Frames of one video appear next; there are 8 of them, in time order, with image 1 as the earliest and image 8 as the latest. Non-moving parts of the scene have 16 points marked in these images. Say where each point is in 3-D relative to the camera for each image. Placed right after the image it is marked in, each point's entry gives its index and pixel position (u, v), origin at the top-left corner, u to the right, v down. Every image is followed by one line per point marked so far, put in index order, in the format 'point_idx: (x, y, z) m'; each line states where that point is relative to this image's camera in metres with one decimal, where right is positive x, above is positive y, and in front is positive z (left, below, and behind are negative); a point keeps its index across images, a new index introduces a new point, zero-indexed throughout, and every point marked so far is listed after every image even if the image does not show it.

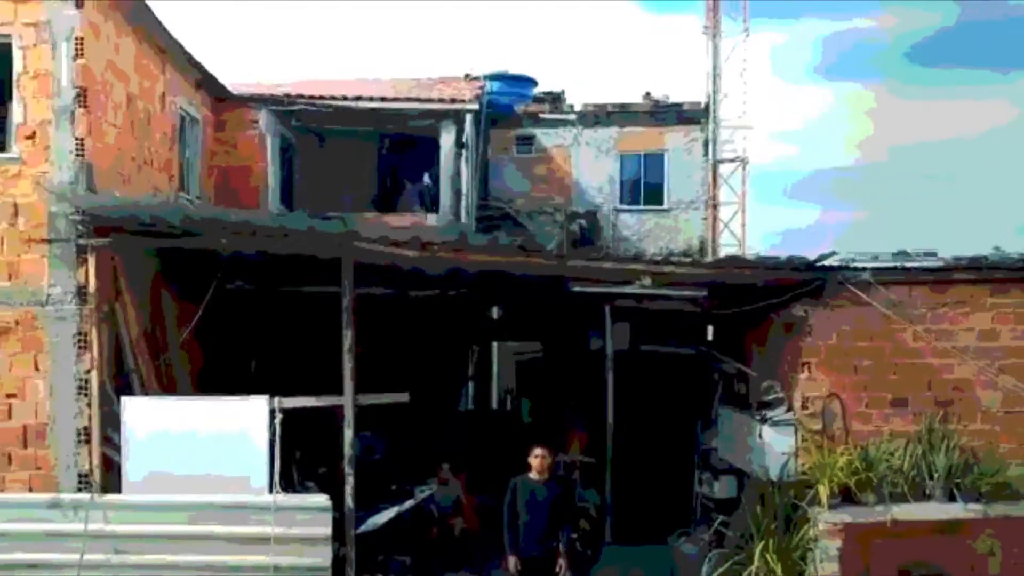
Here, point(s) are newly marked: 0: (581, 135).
0: (+1.2, +2.7, +16.7) m
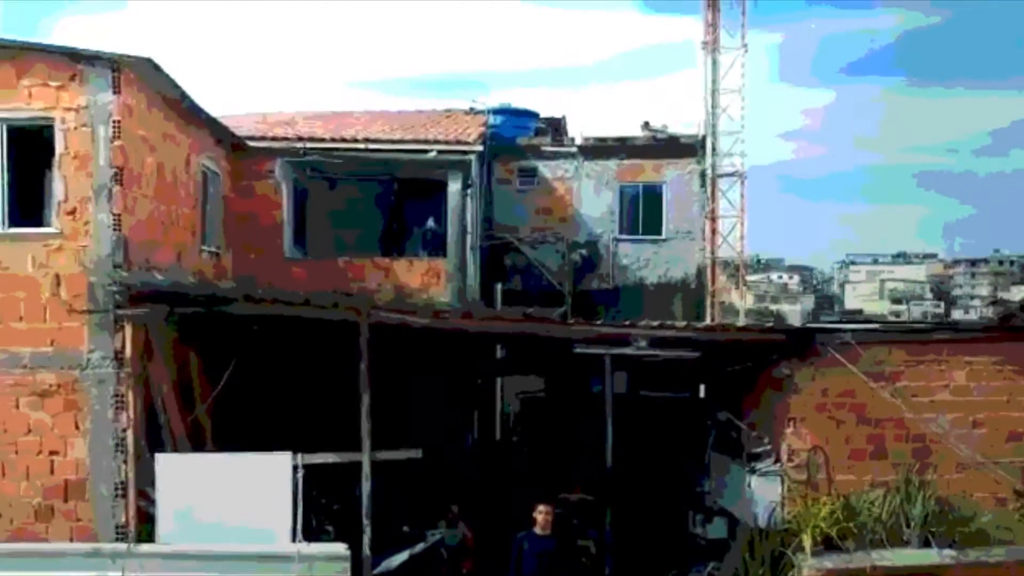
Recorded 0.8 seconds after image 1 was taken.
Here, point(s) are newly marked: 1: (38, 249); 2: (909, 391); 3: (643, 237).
0: (+1.2, +2.2, +17.2) m
1: (-3.6, +0.3, +7.2) m
2: (+3.3, -0.8, +7.9) m
3: (+2.4, +0.9, +17.2) m
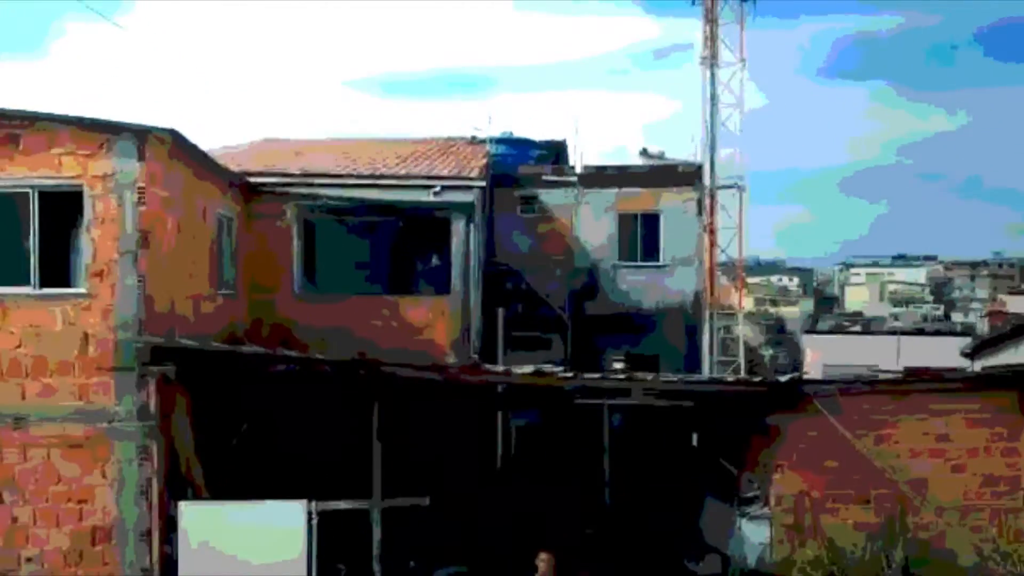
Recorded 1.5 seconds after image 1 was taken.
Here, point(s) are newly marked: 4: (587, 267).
0: (+1.3, +1.7, +17.6) m
1: (-3.5, -0.2, +7.7) m
2: (+3.3, -1.3, +8.3) m
3: (+2.4, +0.5, +17.6) m
4: (+1.4, +0.4, +17.6) m
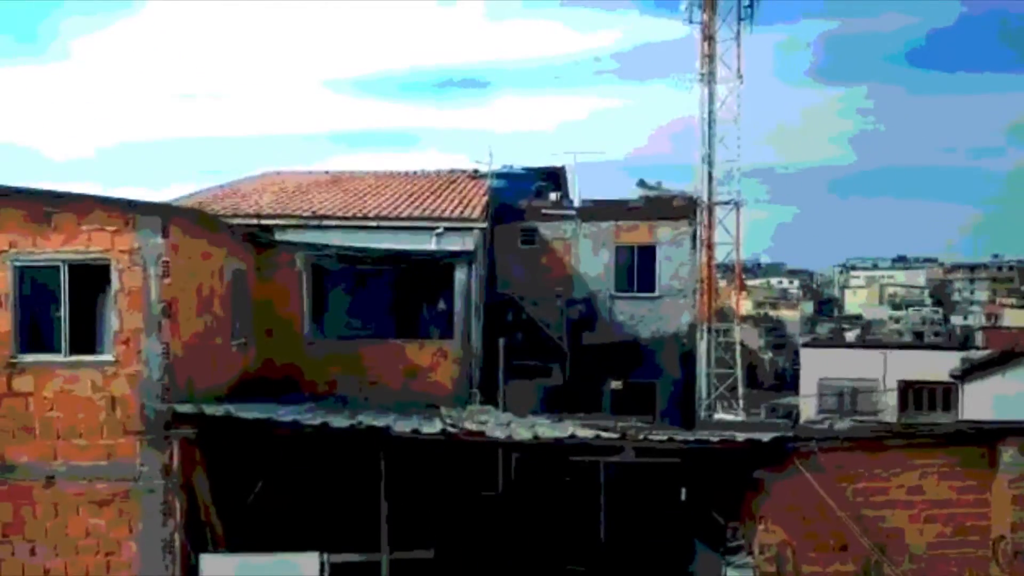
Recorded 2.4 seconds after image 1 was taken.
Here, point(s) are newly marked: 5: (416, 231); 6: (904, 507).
0: (+1.3, +1.1, +18.2) m
1: (-3.6, -0.7, +8.2) m
2: (+3.3, -1.9, +8.8) m
3: (+2.4, -0.1, +18.2) m
4: (+1.4, -0.2, +18.2) m
5: (-1.4, +0.9, +14.6) m
6: (+3.6, -2.0, +8.8) m
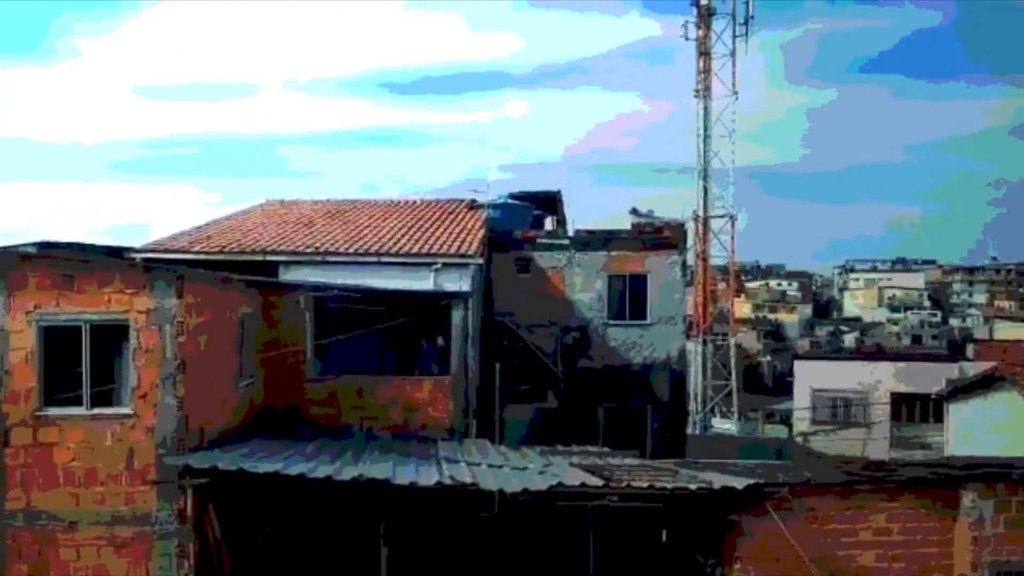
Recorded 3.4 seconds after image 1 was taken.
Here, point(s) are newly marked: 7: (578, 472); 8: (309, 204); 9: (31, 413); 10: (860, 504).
0: (+1.2, +0.6, +18.8) m
1: (-3.6, -1.3, +8.8) m
2: (+3.2, -2.4, +9.4) m
3: (+2.3, -0.6, +18.8) m
4: (+1.3, -0.7, +18.8) m
5: (-1.5, +0.3, +15.2) m
6: (+3.5, -2.6, +9.4) m
7: (+0.7, -1.9, +9.8) m
8: (-4.1, +1.7, +19.6) m
9: (-4.4, -1.1, +8.8) m
10: (+3.4, -2.1, +9.4) m
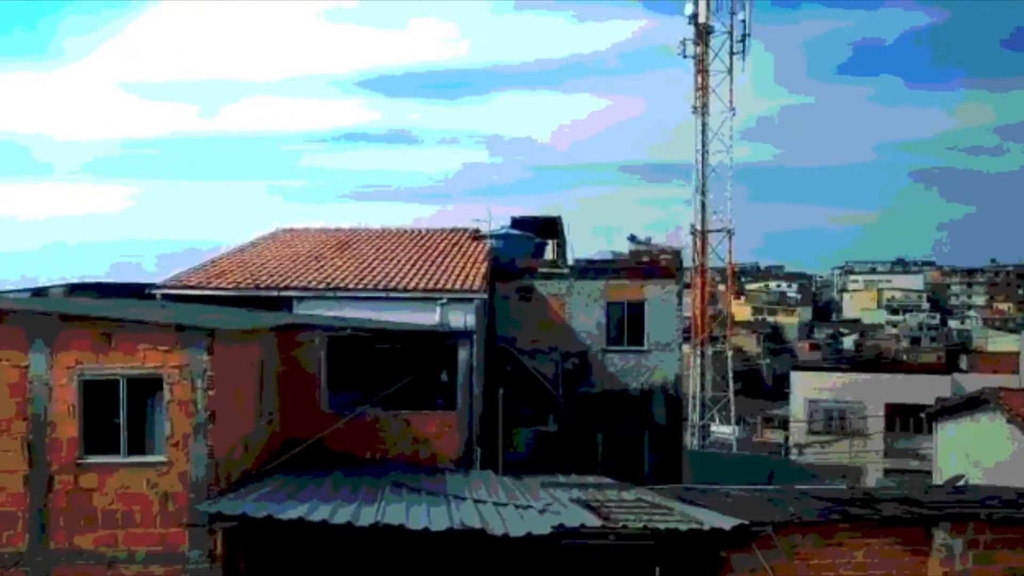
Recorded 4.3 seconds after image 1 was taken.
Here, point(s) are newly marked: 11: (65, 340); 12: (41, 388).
0: (+1.2, 0.0, +19.5) m
1: (-3.6, -1.8, +9.5) m
2: (+3.2, -3.0, +10.1) m
3: (+2.4, -1.2, +19.5) m
4: (+1.3, -1.3, +19.5) m
5: (-1.5, -0.2, +15.9) m
6: (+3.6, -3.1, +10.2) m
7: (+0.7, -2.4, +10.6) m
8: (-4.1, +1.1, +20.3) m
9: (-4.3, -1.7, +9.5) m
10: (+3.5, -2.7, +10.1) m
11: (-4.4, -0.5, +9.5) m
12: (-4.6, -1.0, +9.5) m
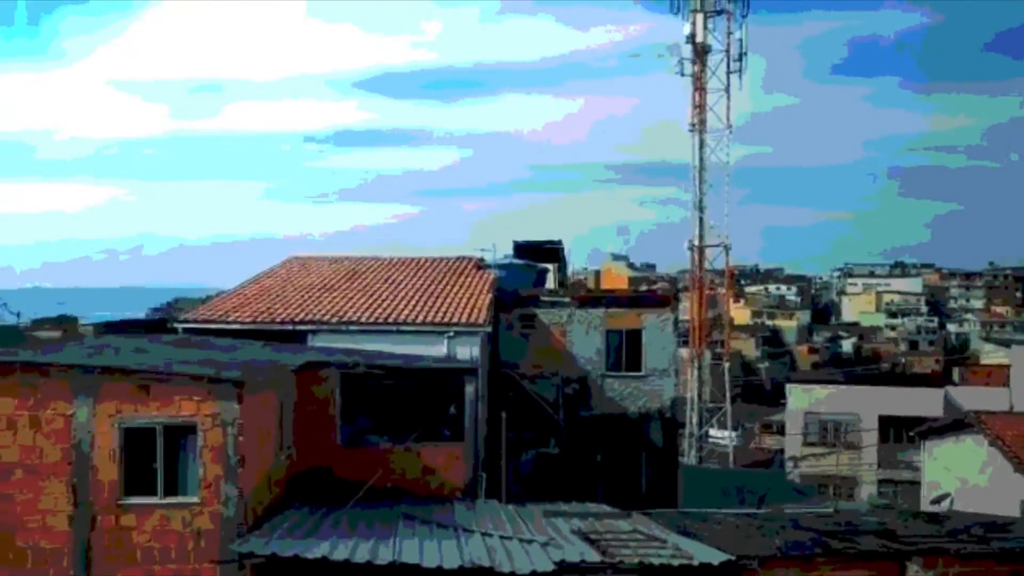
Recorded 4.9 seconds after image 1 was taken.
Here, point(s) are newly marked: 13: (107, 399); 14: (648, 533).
0: (+1.3, -0.6, +20.3) m
1: (-3.5, -2.4, +10.4) m
2: (+3.3, -3.6, +11.0) m
3: (+2.4, -1.8, +20.3) m
4: (+1.4, -1.8, +20.3) m
5: (-1.4, -0.8, +16.7) m
6: (+3.6, -3.7, +11.0) m
7: (+0.8, -3.0, +11.4) m
8: (-4.0, +0.5, +21.1) m
9: (-4.3, -2.3, +10.3) m
10: (+3.5, -3.3, +11.0) m
11: (-4.3, -1.1, +10.3) m
12: (-4.6, -1.6, +10.3) m
13: (-4.3, -1.2, +10.3) m
14: (+1.7, -3.1, +12.2) m
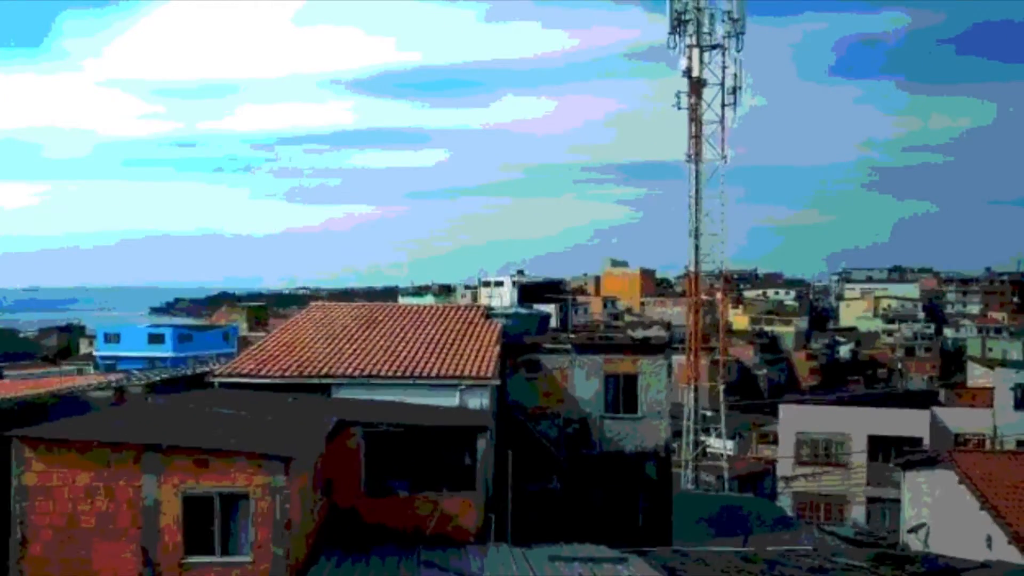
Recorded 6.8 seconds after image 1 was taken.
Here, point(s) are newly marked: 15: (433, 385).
0: (+1.4, -1.6, +21.9) m
1: (-3.4, -3.5, +11.9) m
2: (+3.4, -4.6, +12.5) m
3: (+2.6, -2.9, +21.9) m
4: (+1.5, -2.9, +21.9) m
5: (-1.3, -1.9, +18.3) m
6: (+3.8, -4.8, +12.6) m
7: (+0.9, -4.1, +13.0) m
8: (-3.9, -0.5, +22.7) m
9: (-4.1, -3.4, +11.9) m
10: (+3.6, -4.4, +12.5) m
11: (-4.2, -2.2, +11.9) m
12: (-4.5, -2.7, +11.9) m
13: (-4.2, -2.3, +11.9) m
14: (+1.9, -4.2, +13.8) m
15: (-1.5, -1.9, +18.3) m
